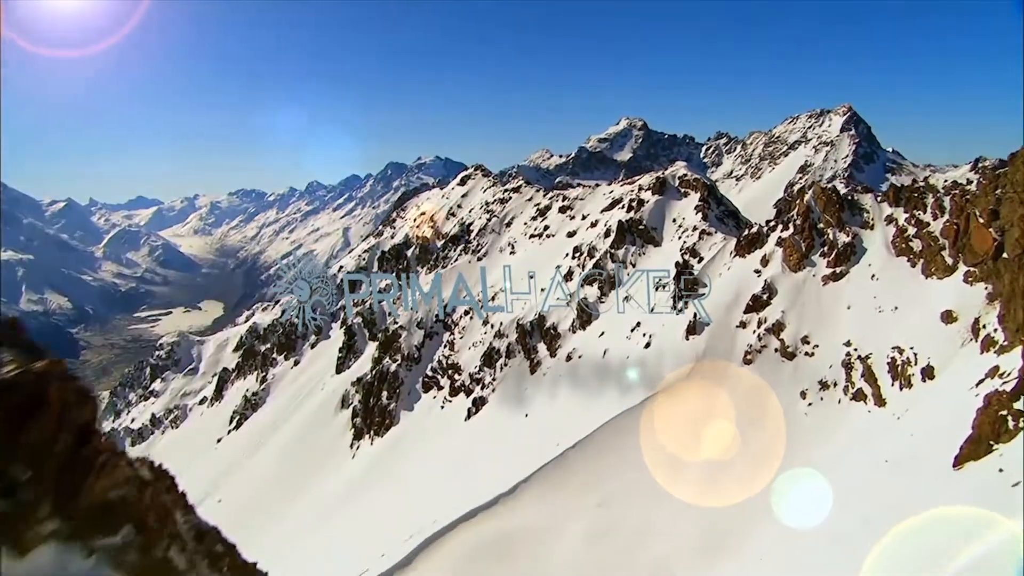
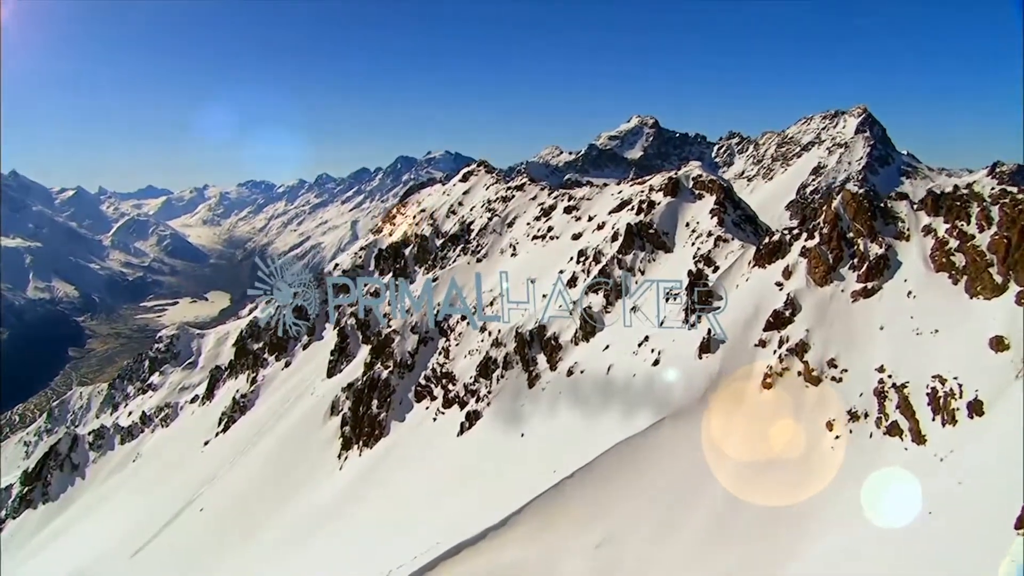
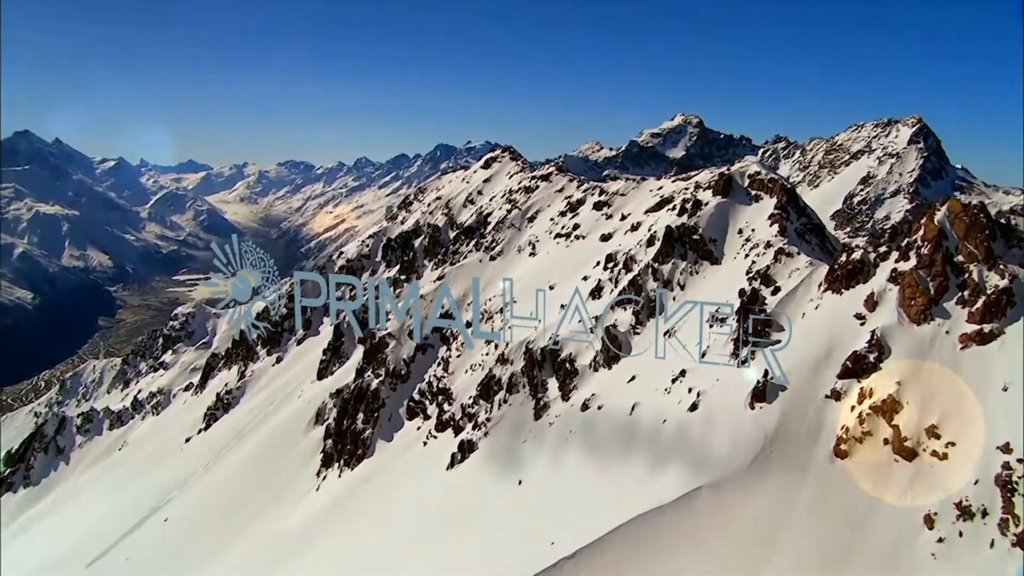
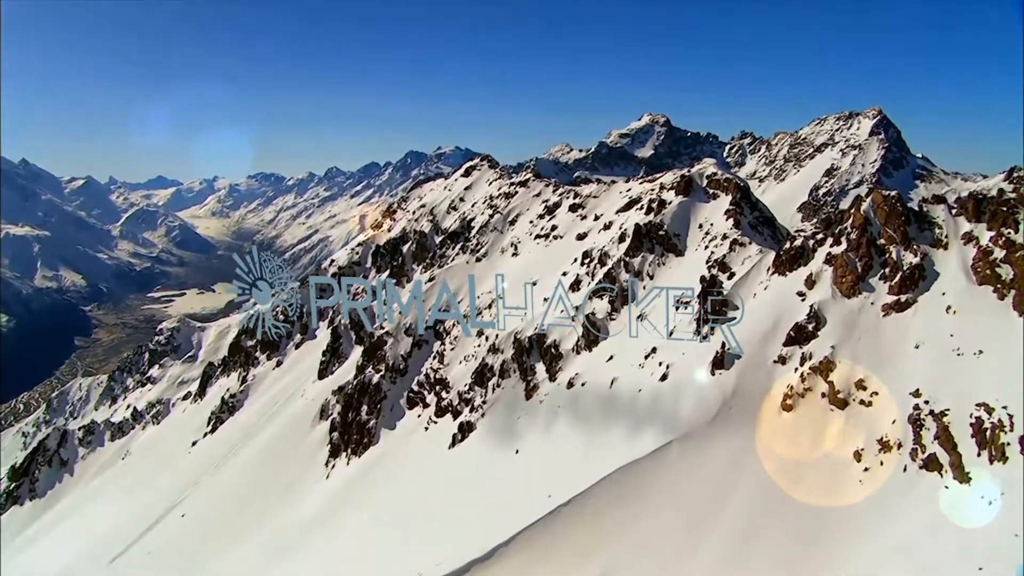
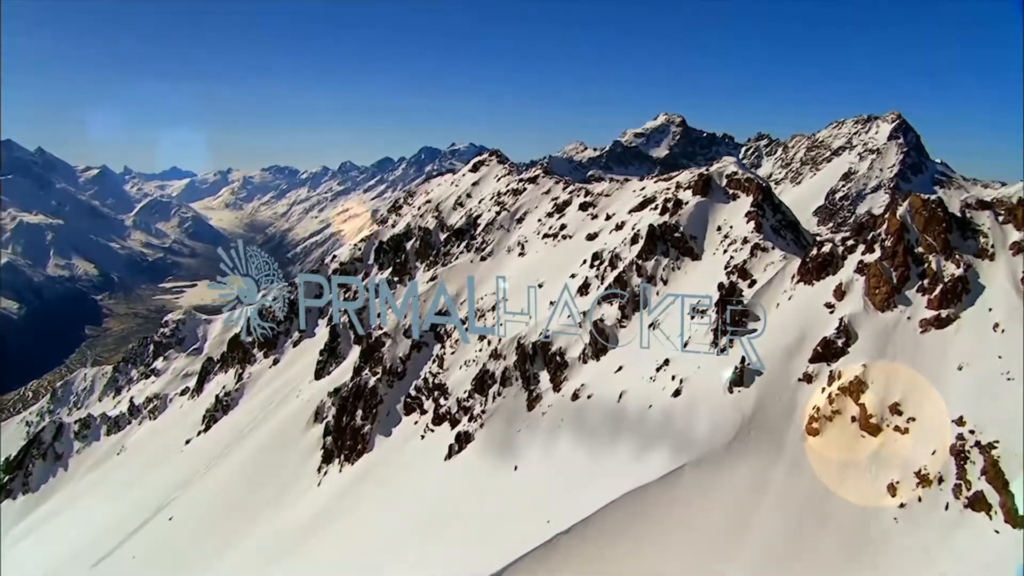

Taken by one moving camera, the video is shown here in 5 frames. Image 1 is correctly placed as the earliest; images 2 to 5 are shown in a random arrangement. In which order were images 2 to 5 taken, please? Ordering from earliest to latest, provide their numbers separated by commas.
2, 4, 5, 3
